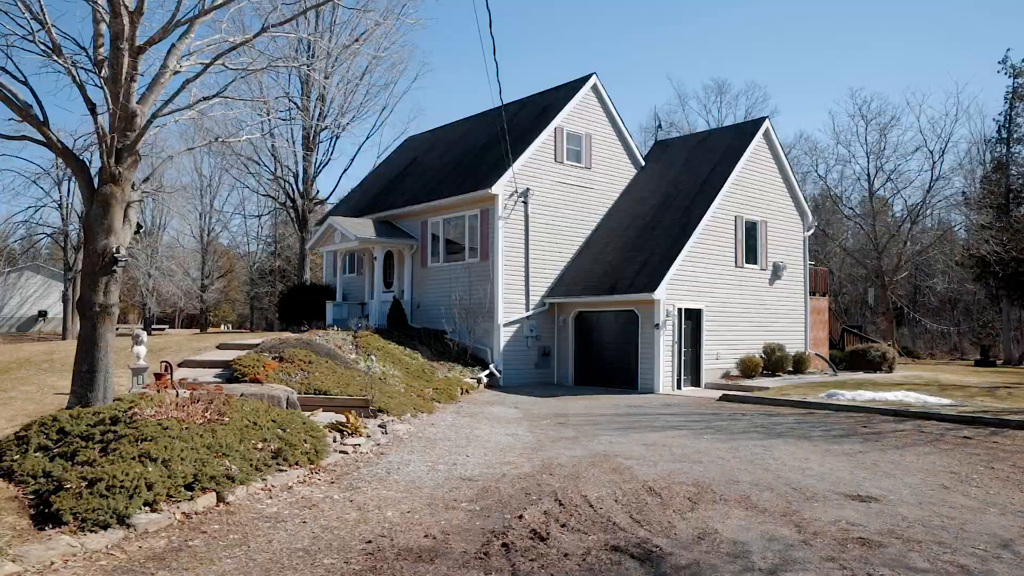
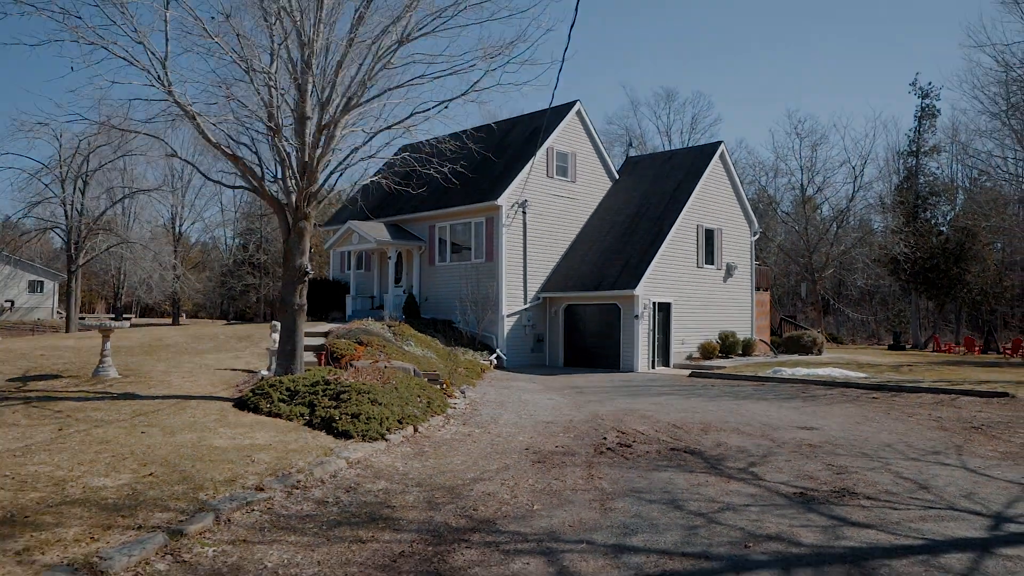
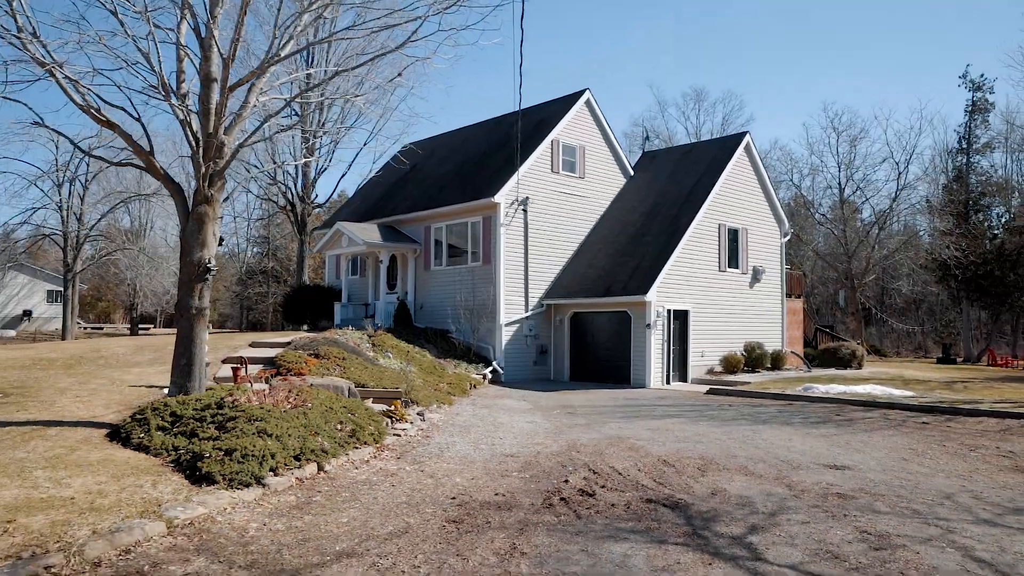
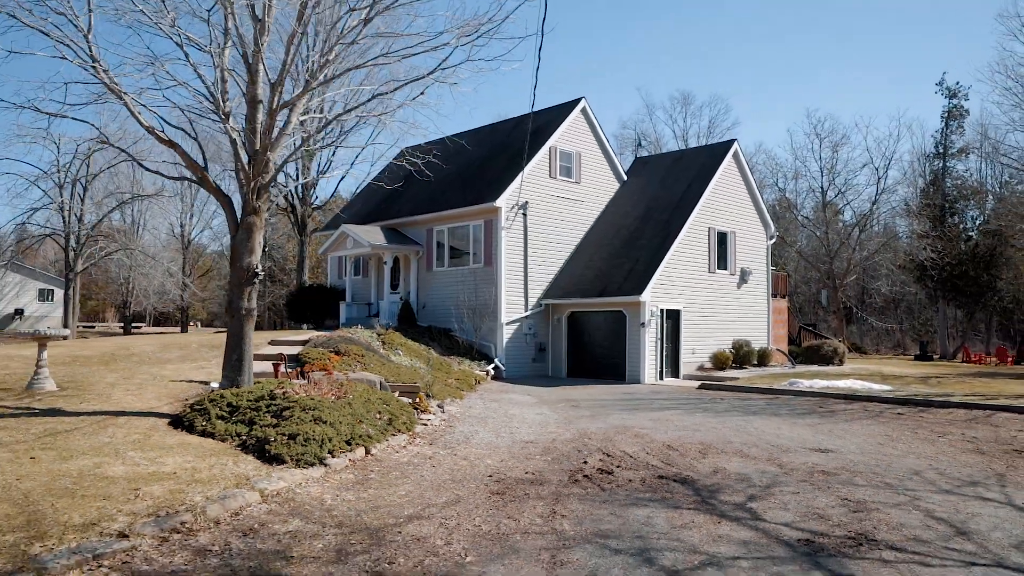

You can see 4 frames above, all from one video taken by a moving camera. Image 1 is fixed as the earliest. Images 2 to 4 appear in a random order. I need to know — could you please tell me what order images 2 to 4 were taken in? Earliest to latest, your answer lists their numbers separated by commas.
3, 4, 2
